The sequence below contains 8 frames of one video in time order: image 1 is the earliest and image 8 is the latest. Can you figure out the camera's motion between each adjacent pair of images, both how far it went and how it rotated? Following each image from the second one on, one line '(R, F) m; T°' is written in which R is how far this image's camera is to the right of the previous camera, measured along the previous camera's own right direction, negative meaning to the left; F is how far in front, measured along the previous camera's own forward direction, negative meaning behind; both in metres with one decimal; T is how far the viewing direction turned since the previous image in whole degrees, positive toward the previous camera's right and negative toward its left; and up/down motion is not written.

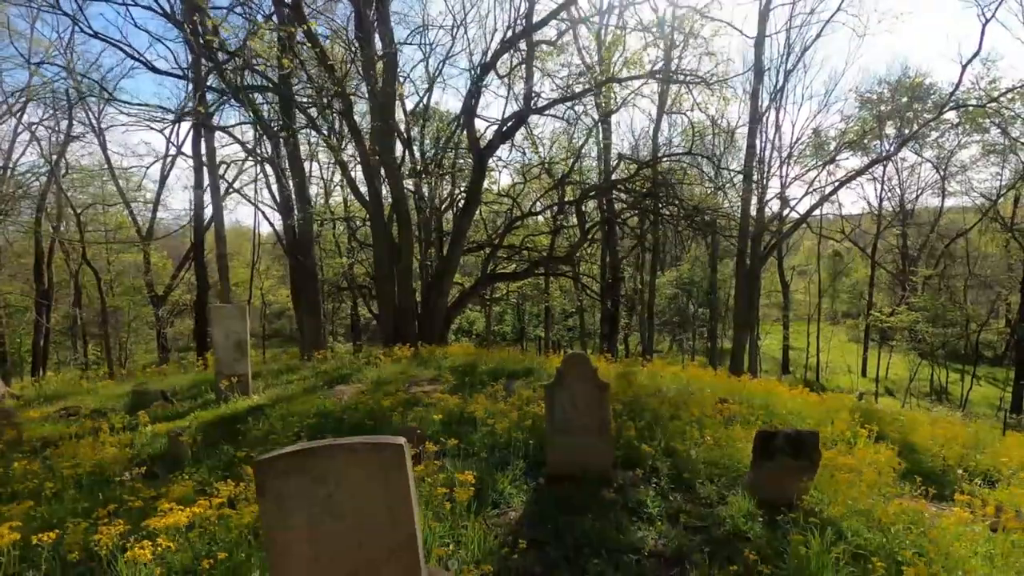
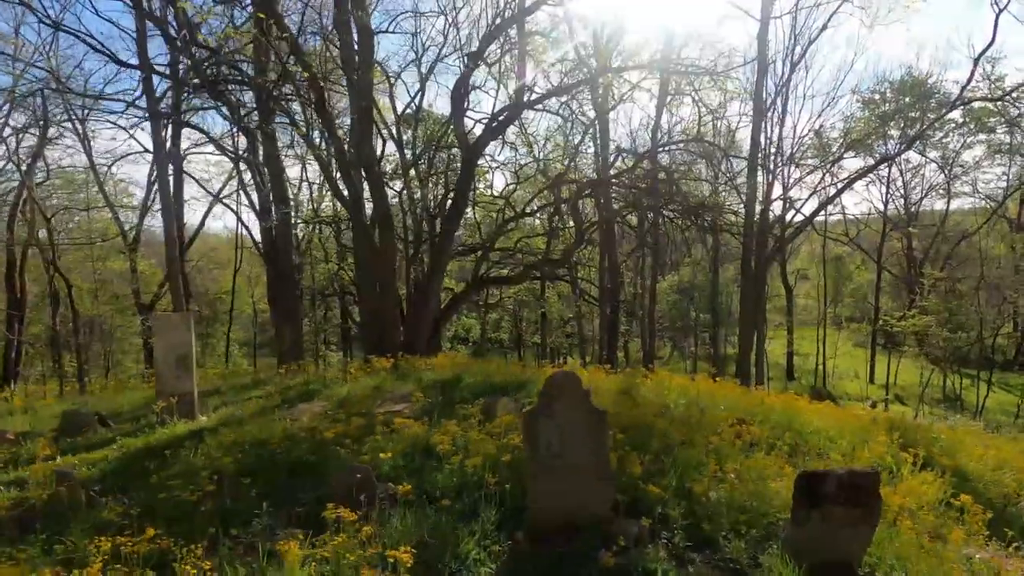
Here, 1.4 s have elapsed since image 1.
(+0.1, +0.9) m; 0°
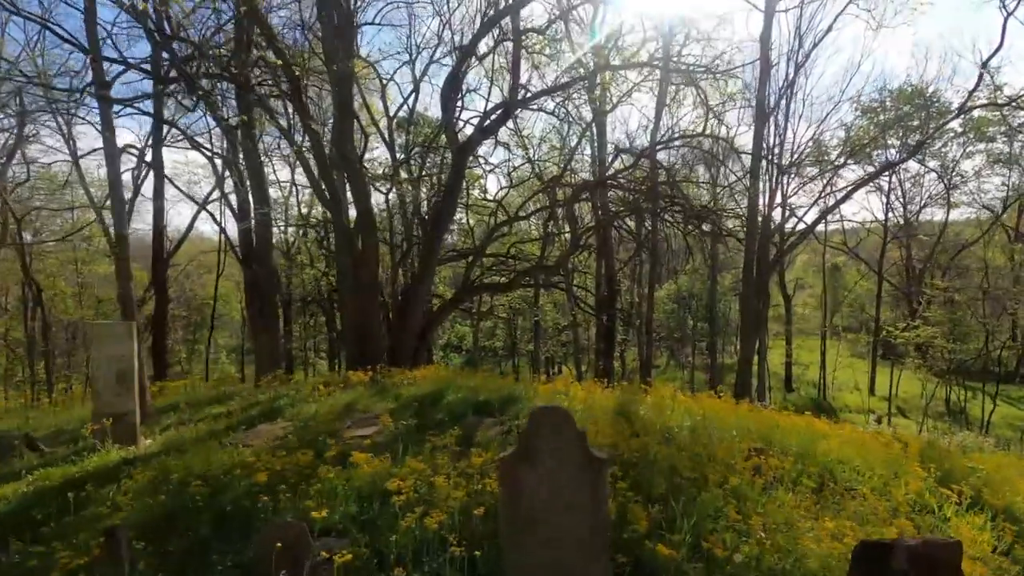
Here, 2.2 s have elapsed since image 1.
(+0.1, +0.7) m; 0°
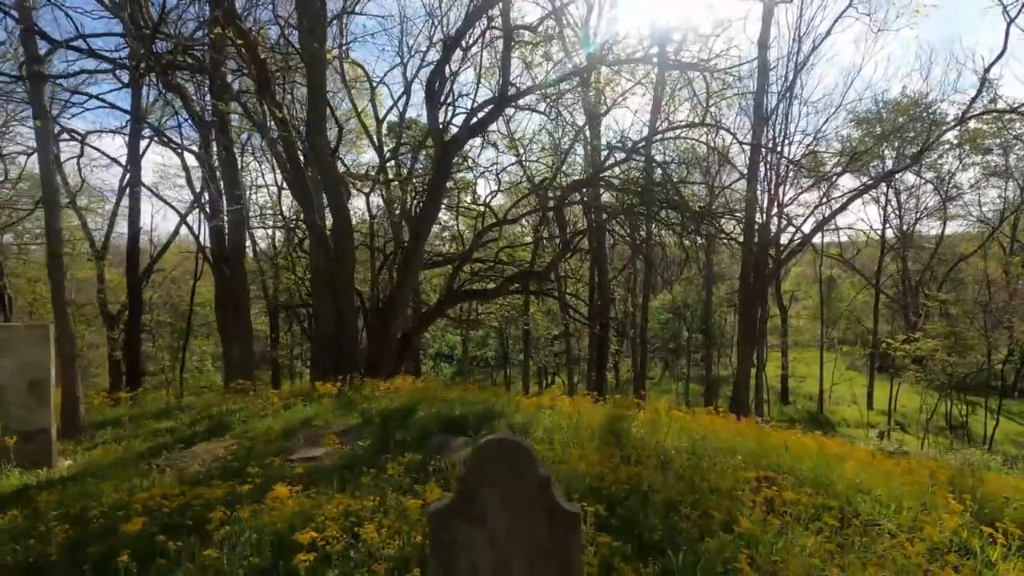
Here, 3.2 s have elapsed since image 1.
(+0.1, +0.7) m; 0°
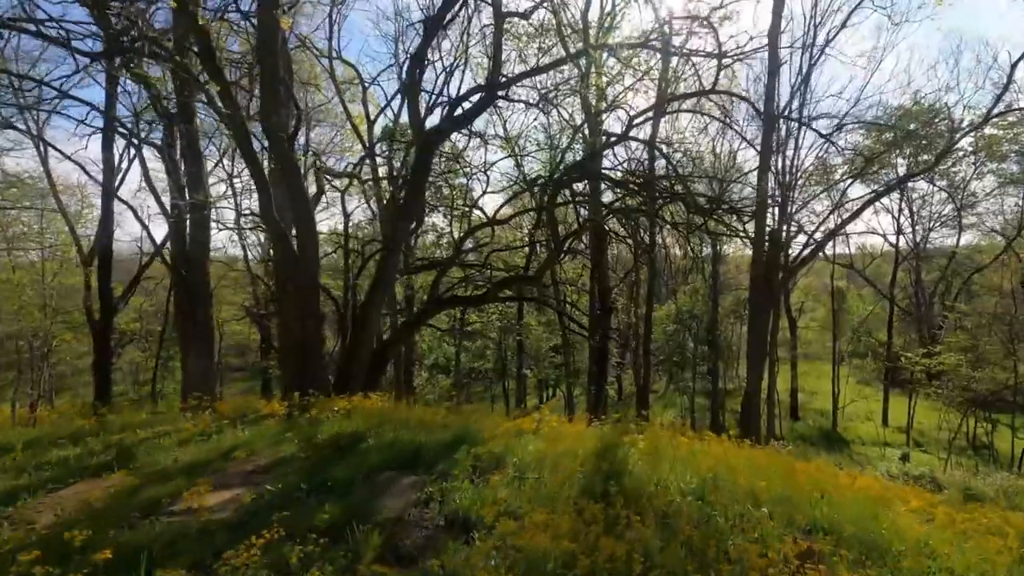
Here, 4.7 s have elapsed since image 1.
(+0.2, +1.1) m; 0°
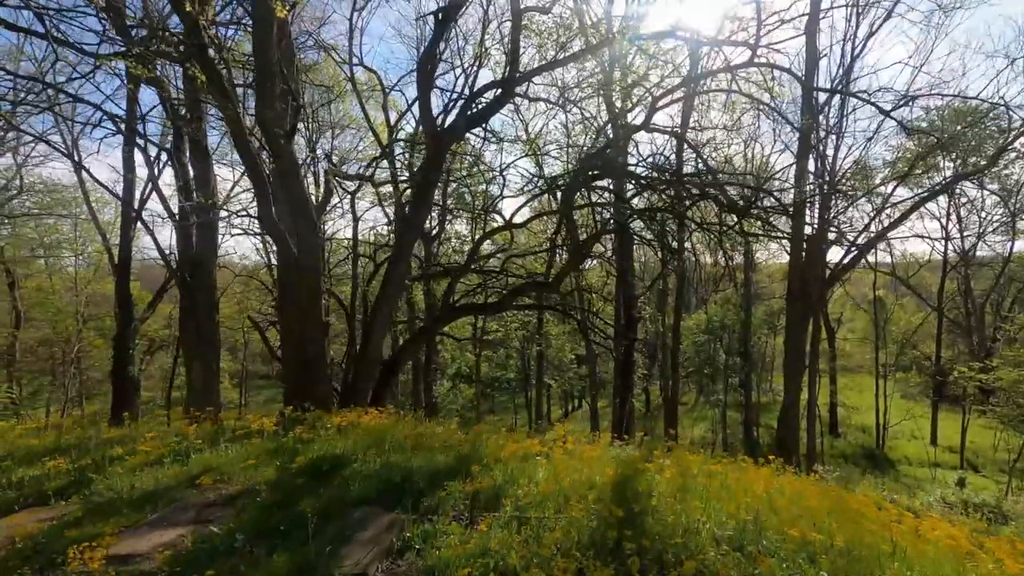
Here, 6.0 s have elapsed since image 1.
(+0.1, +0.7) m; -2°
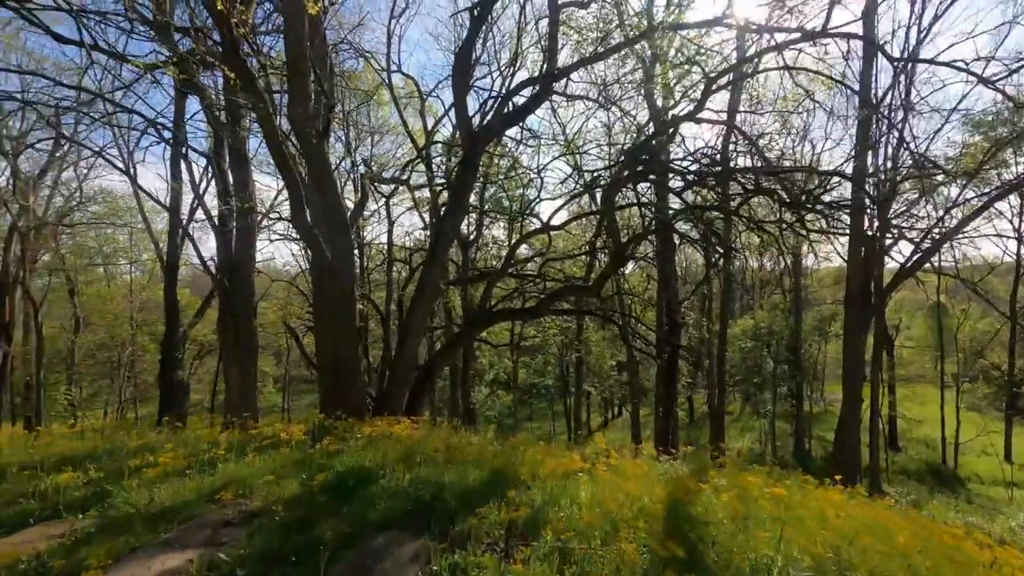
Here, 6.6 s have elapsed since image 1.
(0.0, +0.4) m; -3°
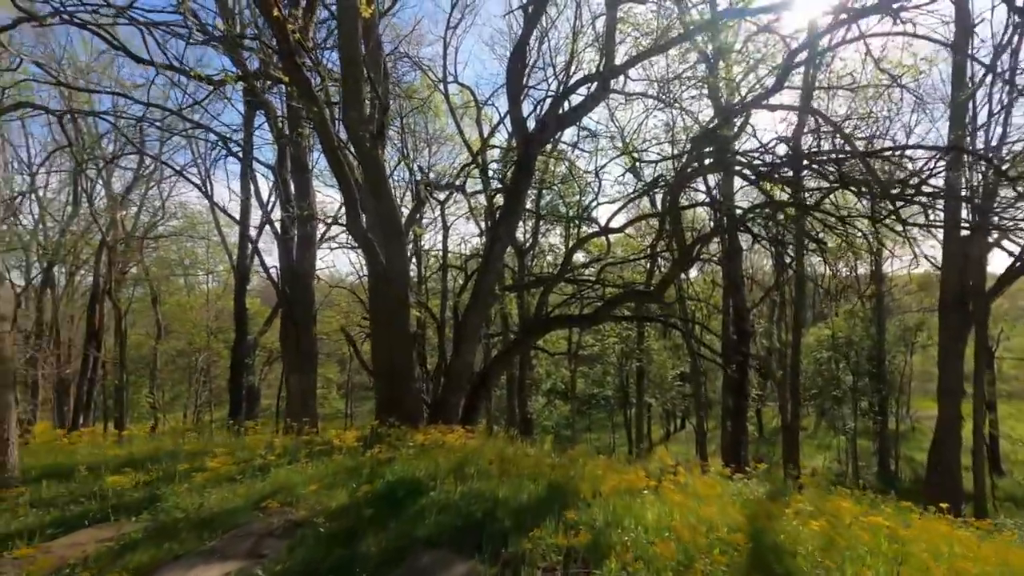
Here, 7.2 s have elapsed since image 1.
(0.0, +0.3) m; -4°
